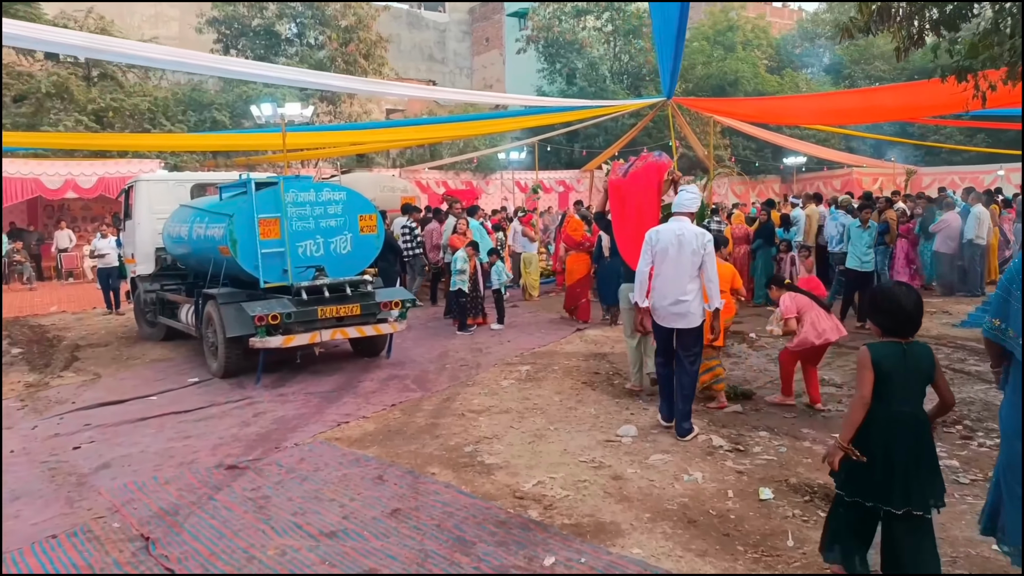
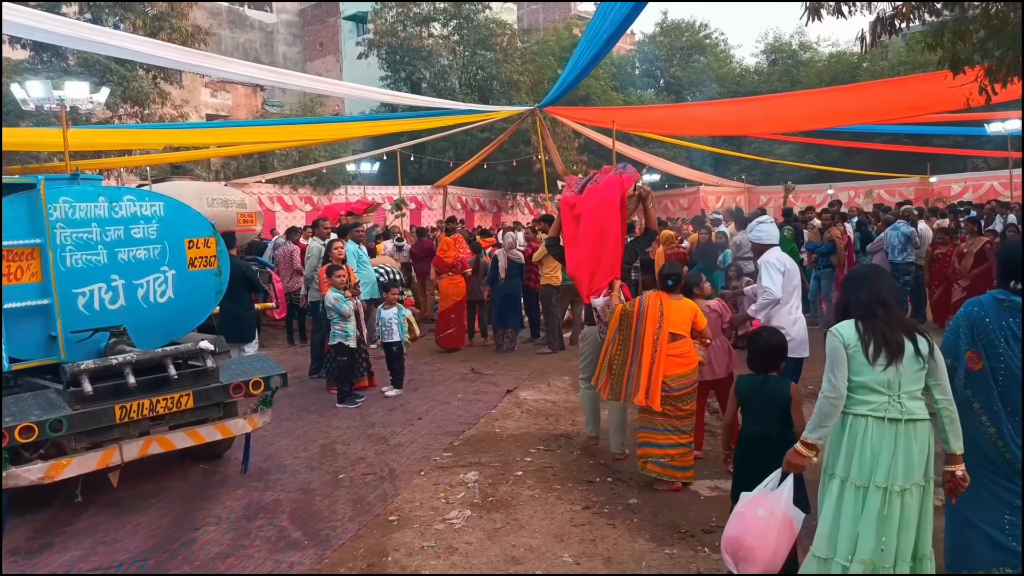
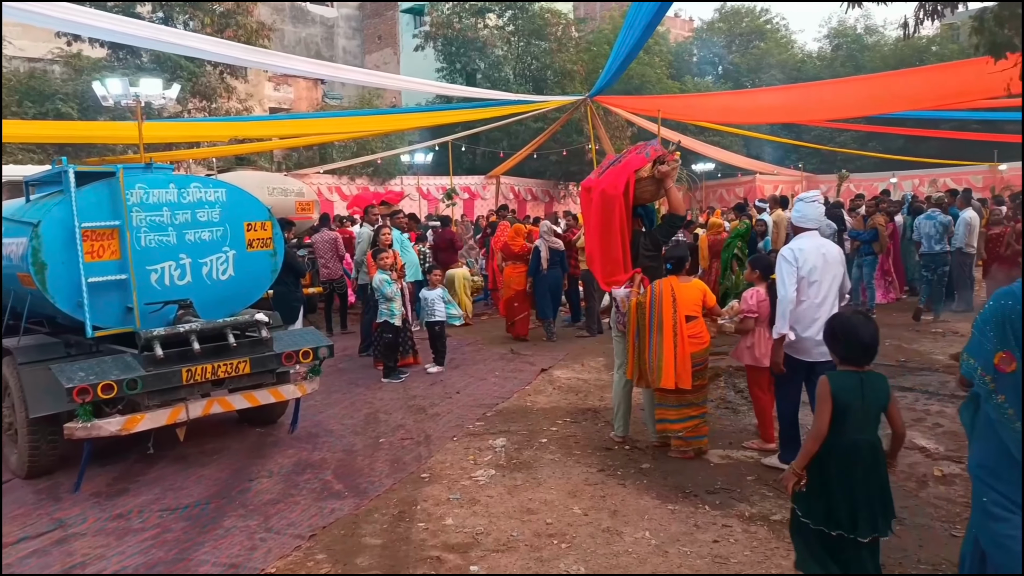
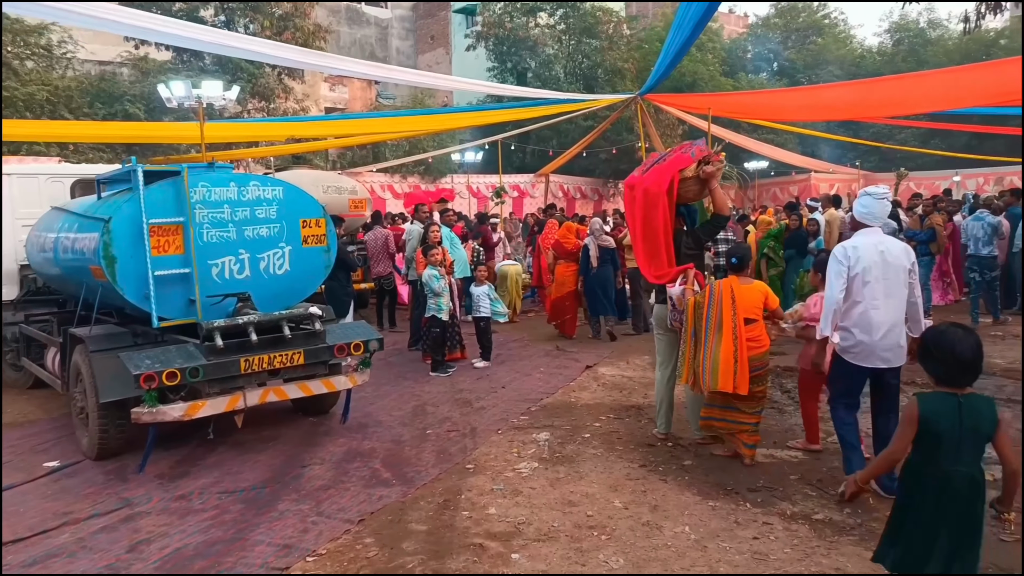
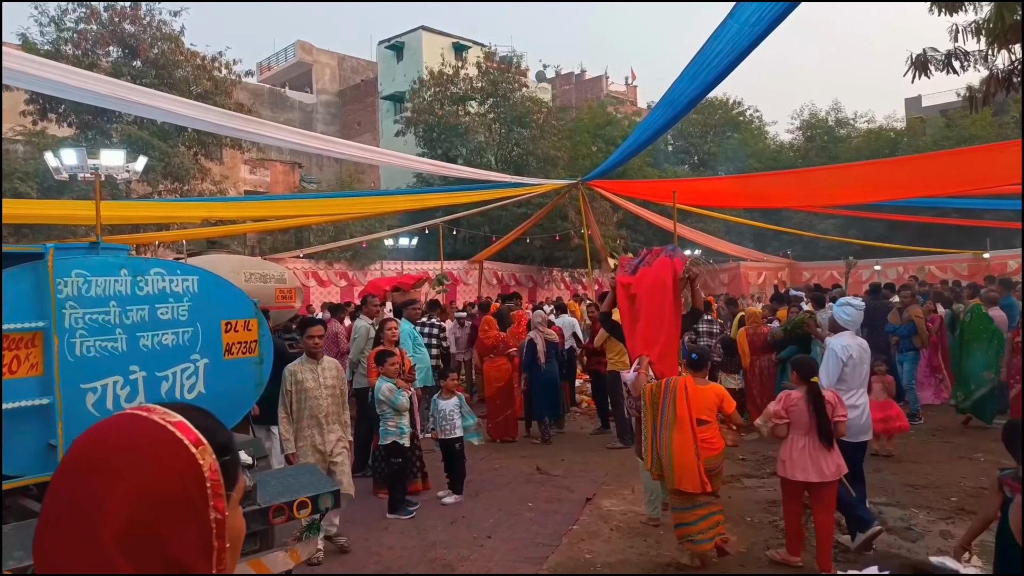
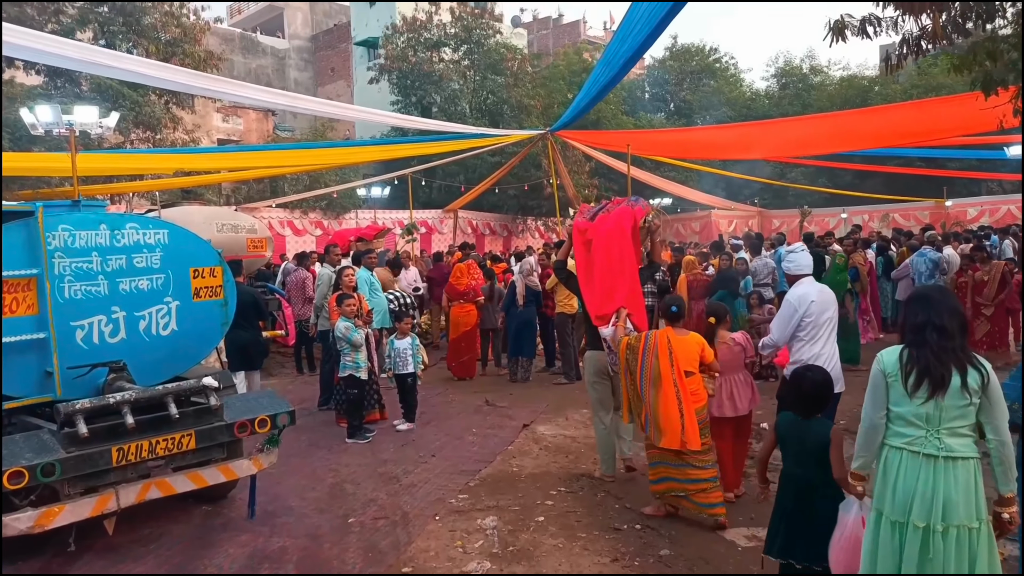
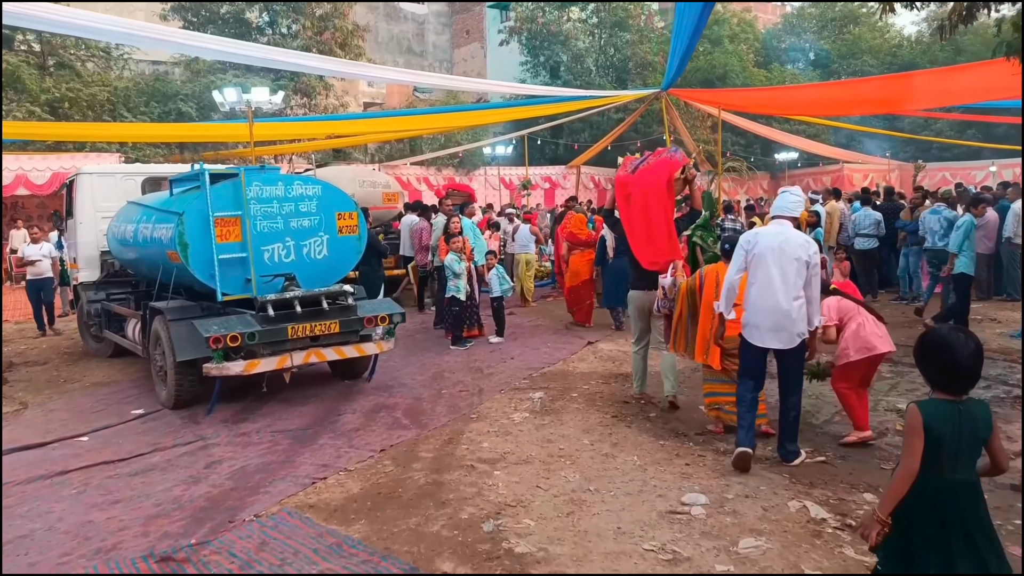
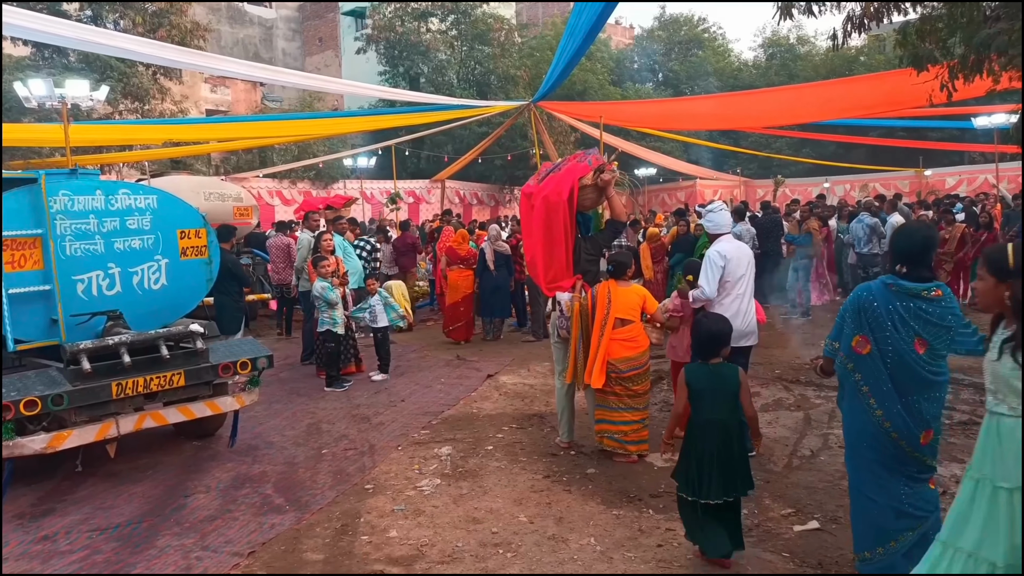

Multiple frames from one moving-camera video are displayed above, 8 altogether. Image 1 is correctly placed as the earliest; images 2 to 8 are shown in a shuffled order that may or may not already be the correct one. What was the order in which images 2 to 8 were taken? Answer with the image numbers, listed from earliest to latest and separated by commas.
7, 4, 3, 8, 2, 6, 5
